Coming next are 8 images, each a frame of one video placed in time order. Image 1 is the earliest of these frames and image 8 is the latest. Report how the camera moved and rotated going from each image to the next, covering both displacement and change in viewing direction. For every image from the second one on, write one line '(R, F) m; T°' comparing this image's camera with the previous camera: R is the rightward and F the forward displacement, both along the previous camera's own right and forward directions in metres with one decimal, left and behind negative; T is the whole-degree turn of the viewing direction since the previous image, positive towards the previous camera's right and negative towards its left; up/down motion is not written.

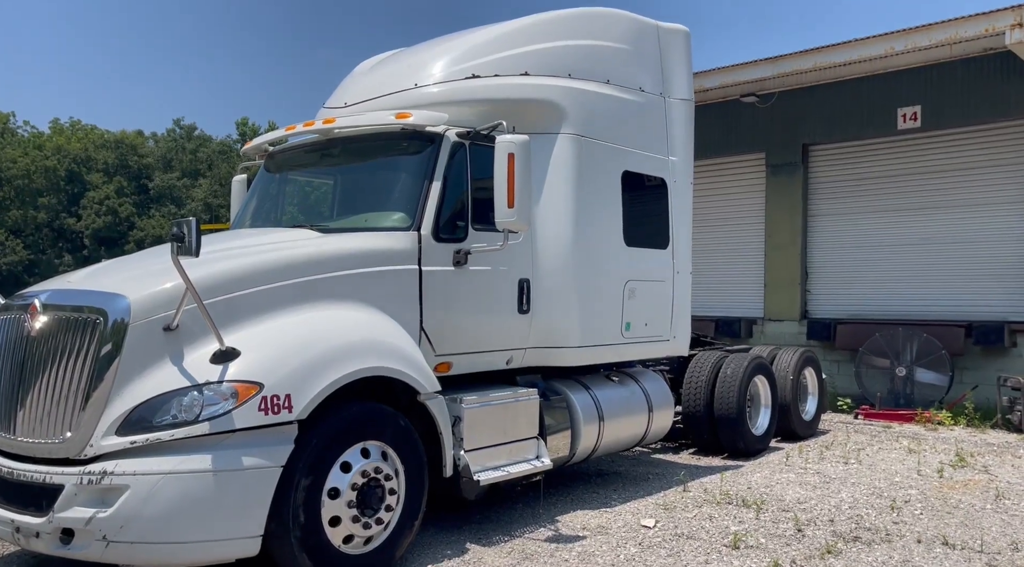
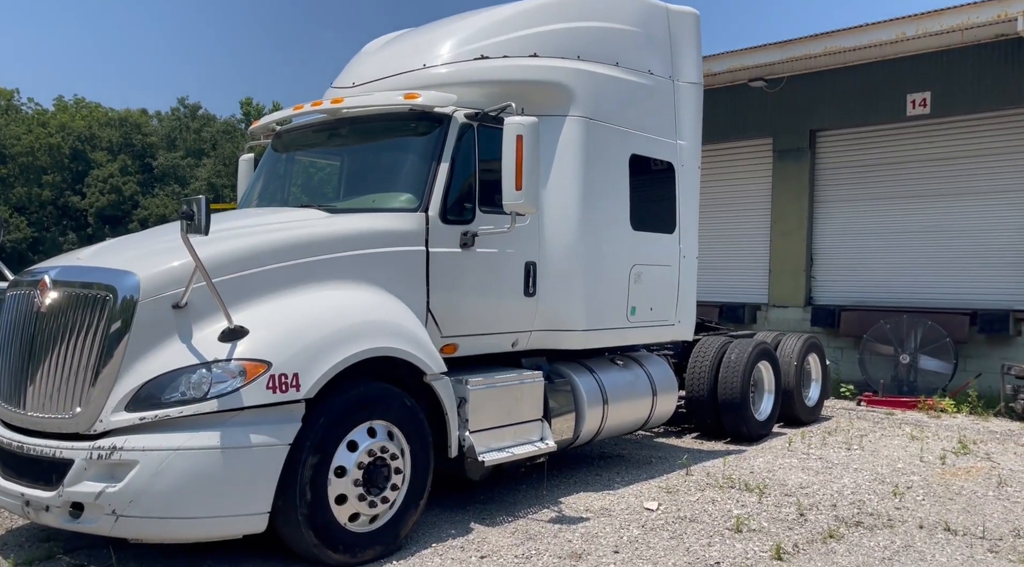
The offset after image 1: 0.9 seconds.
(0.0, 0.0) m; 0°
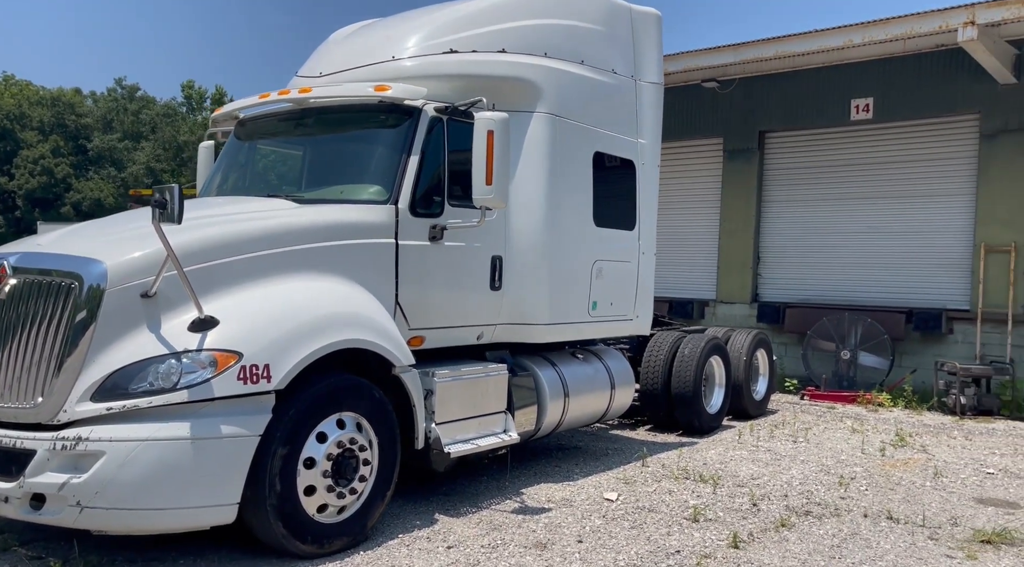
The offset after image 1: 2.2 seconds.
(-0.1, -0.1) m; +4°
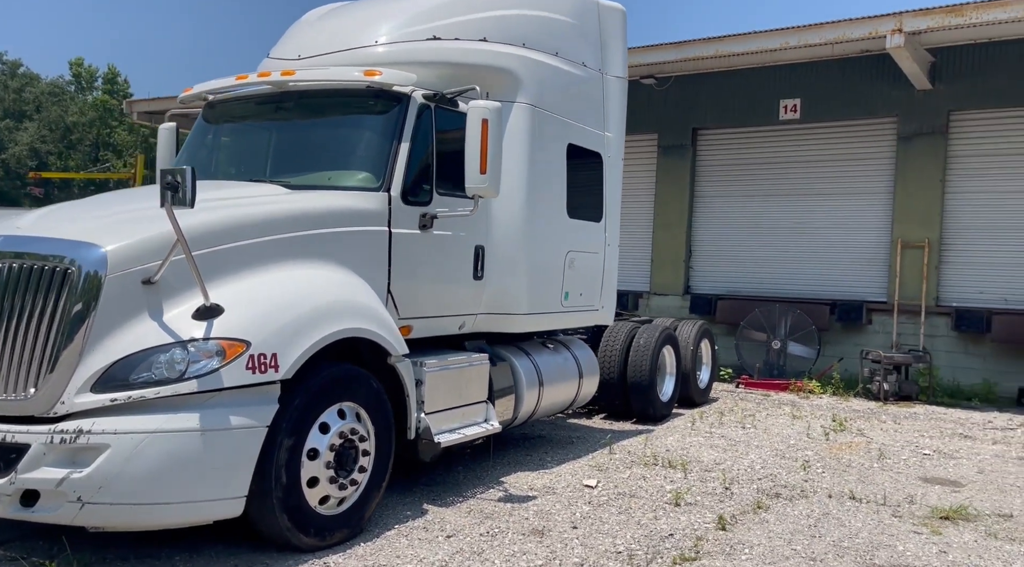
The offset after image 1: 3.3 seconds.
(-0.5, 0.0) m; +6°
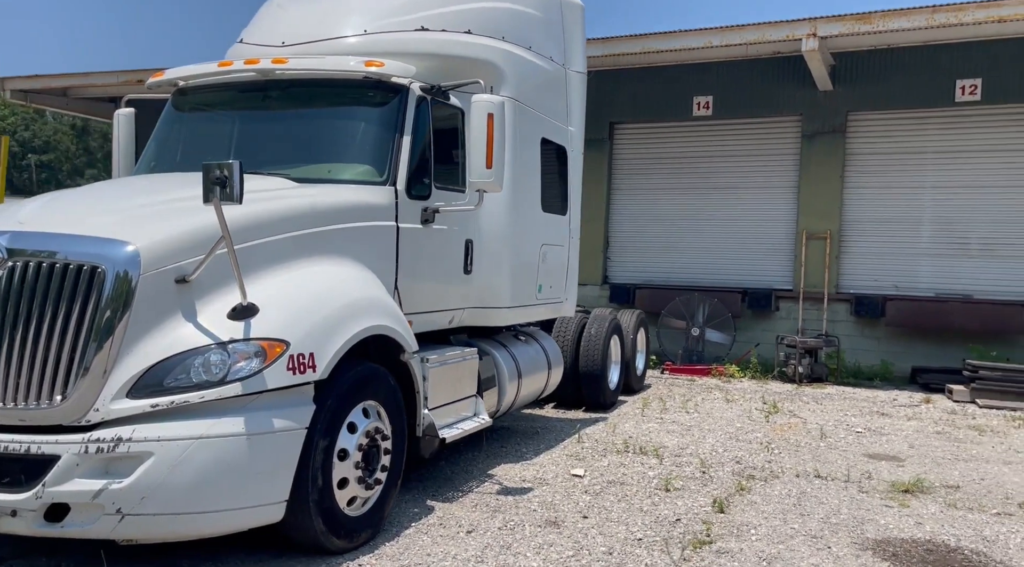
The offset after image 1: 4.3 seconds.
(-0.8, 0.0) m; +9°
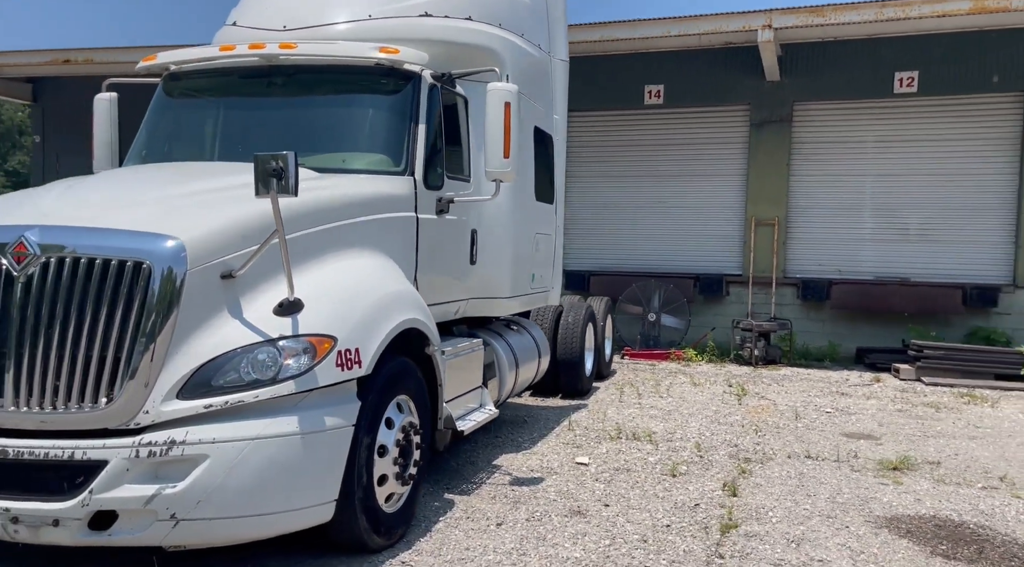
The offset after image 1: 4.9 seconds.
(-0.6, +0.1) m; +5°
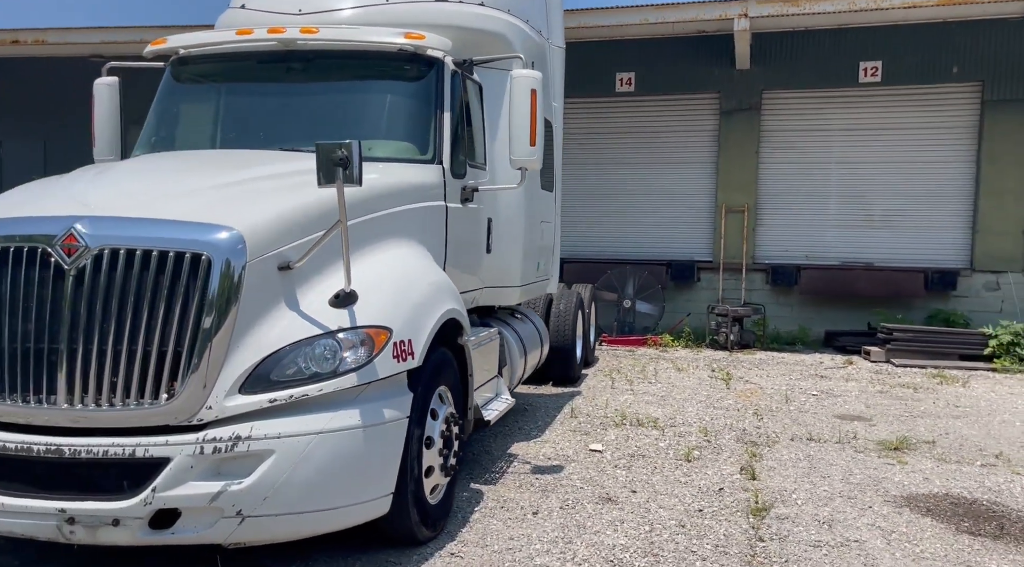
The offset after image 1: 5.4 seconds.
(-0.5, 0.0) m; +4°
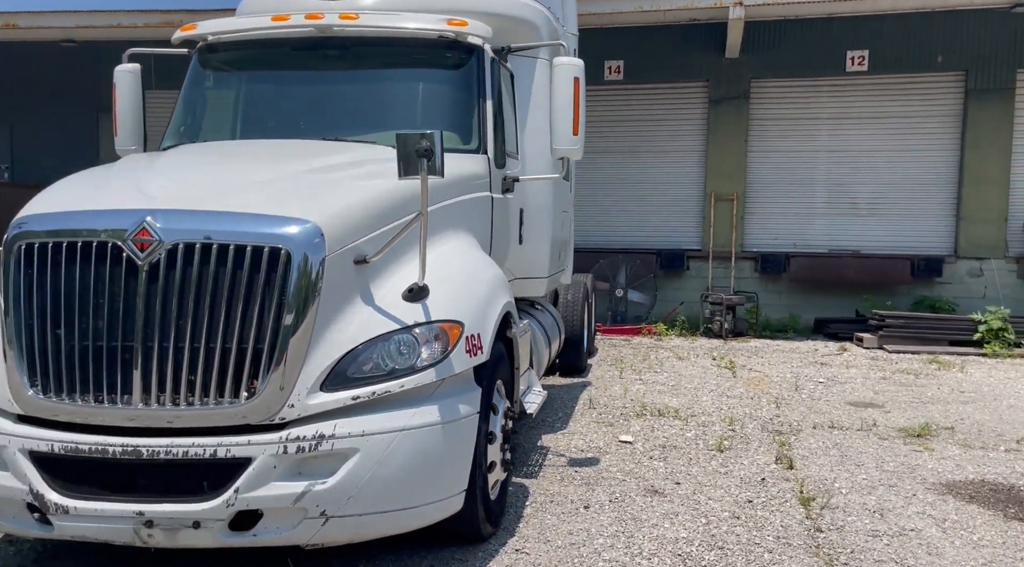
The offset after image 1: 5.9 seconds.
(-0.5, +0.1) m; +3°
